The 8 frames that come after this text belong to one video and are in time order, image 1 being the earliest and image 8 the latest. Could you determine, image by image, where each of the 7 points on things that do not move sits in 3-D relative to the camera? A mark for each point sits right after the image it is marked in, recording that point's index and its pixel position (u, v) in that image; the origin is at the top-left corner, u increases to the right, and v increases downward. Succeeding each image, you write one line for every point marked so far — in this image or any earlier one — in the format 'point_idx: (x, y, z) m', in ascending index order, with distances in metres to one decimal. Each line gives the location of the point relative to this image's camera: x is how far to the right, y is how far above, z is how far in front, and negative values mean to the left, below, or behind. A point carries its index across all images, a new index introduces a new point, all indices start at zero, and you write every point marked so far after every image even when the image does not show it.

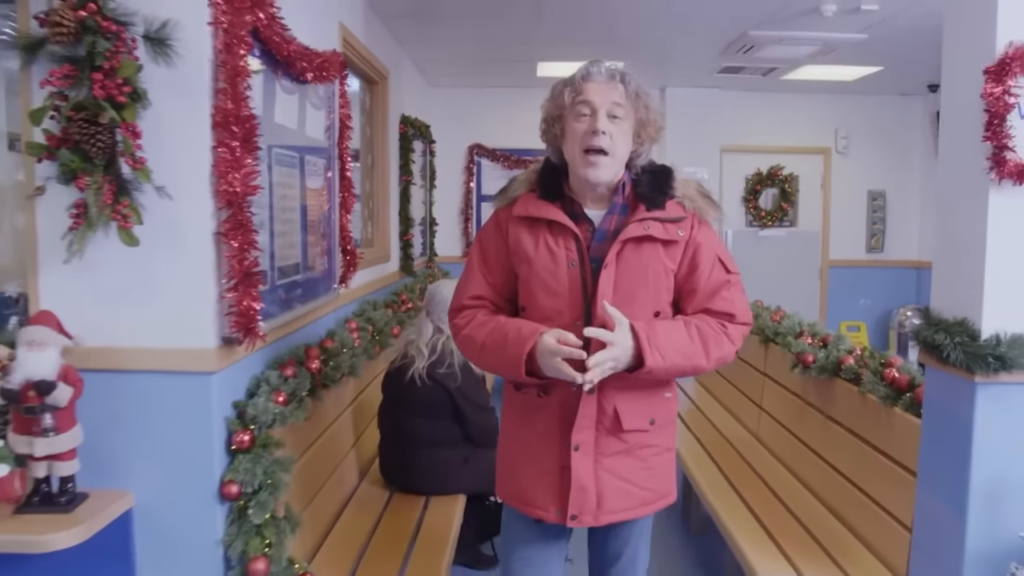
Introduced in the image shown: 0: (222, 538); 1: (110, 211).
0: (-0.5, -0.5, +1.7) m
1: (-0.7, +0.1, +1.6) m
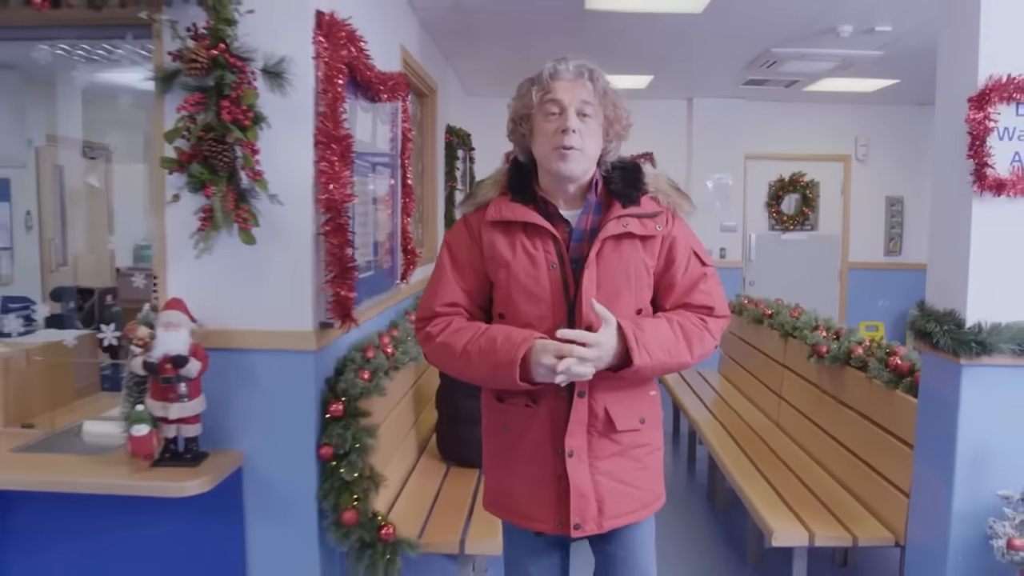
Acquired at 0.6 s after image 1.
0: (-0.4, -0.5, +2.1) m
1: (-0.6, +0.2, +1.9) m
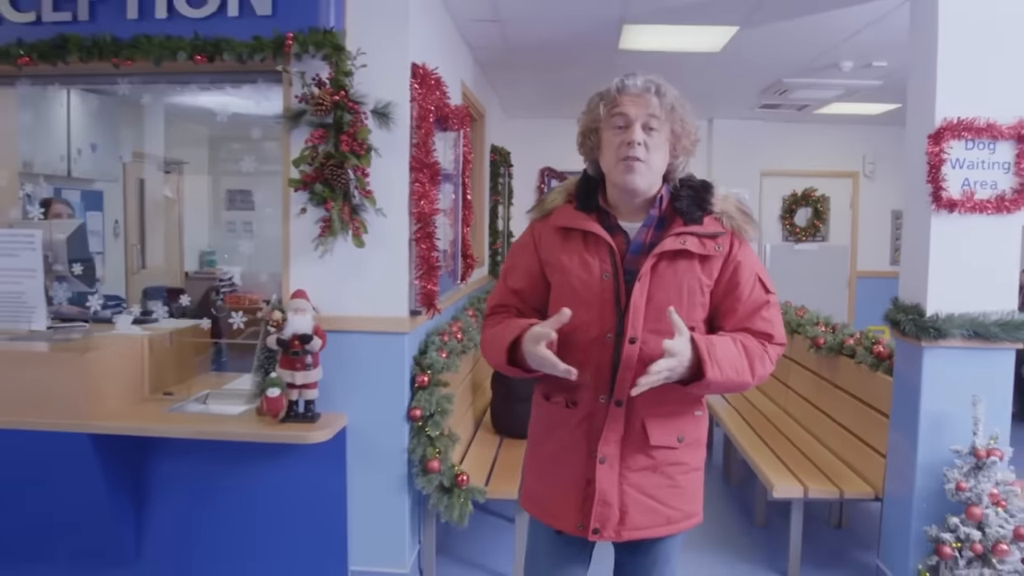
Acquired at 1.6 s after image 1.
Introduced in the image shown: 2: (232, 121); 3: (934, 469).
0: (-0.3, -0.4, +2.6) m
1: (-0.4, +0.2, +2.4) m
2: (-0.9, +0.5, +2.8) m
3: (+1.1, -0.5, +2.4) m
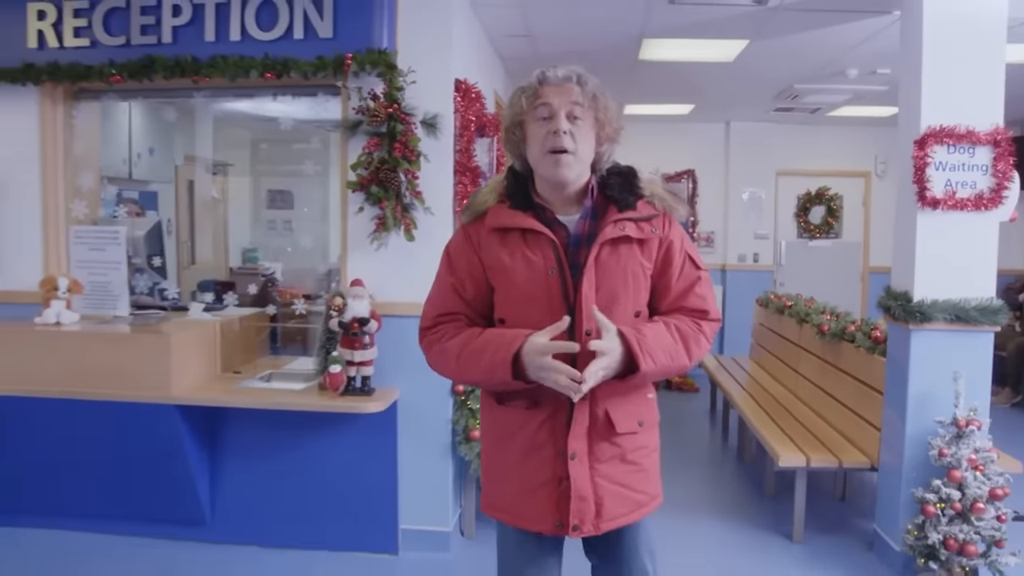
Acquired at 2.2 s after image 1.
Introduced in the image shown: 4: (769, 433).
0: (-0.2, -0.4, +2.9) m
1: (-0.3, +0.2, +2.8) m
2: (-0.8, +0.5, +3.2) m
3: (+1.2, -0.4, +2.7) m
4: (+0.9, -0.5, +3.3) m
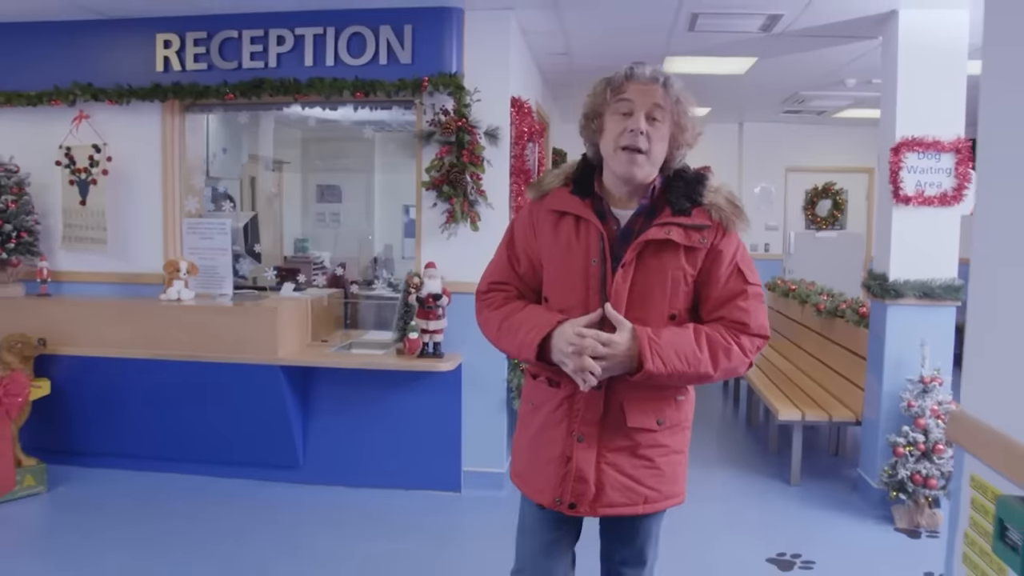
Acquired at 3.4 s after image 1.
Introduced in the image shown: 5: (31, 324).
0: (0.0, -0.3, +3.5) m
1: (-0.2, +0.3, +3.3) m
2: (-0.6, +0.6, +3.8) m
3: (+1.4, -0.4, +3.3) m
4: (+1.1, -0.5, +3.9) m
5: (-1.9, -0.1, +3.6) m
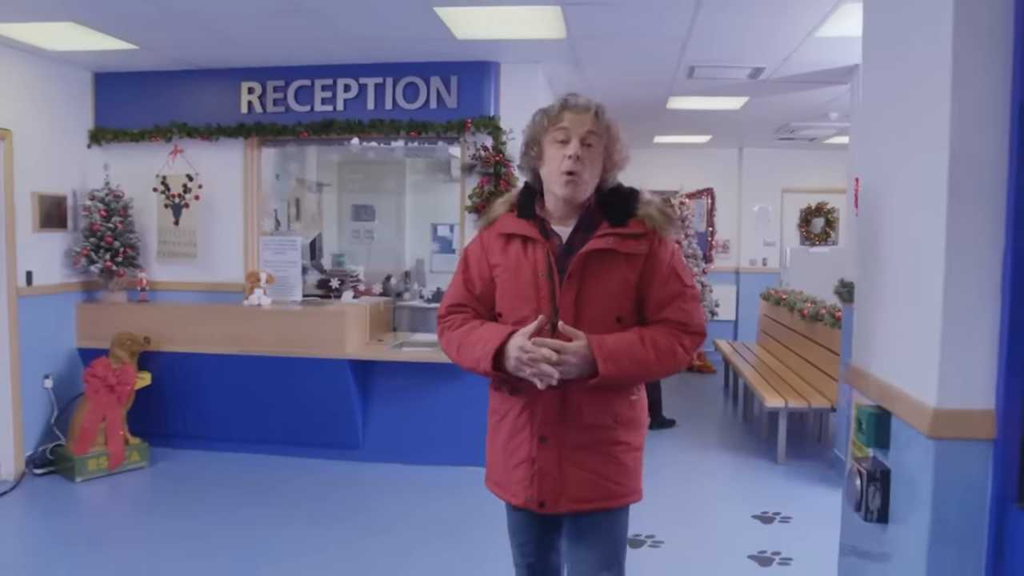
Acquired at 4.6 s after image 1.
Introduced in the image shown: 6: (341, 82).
0: (+0.1, -0.4, +4.1) m
1: (0.0, +0.2, +4.0) m
2: (-0.5, +0.6, +4.4) m
3: (+1.5, -0.4, +3.9) m
4: (+1.2, -0.5, +4.5) m
5: (-1.8, -0.2, +4.3) m
6: (-0.8, +0.9, +4.1) m
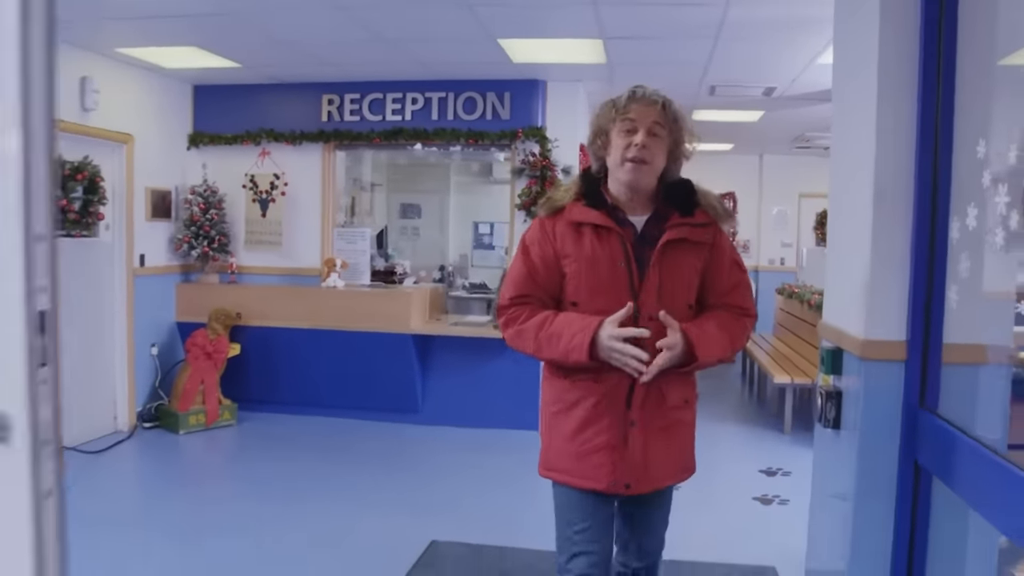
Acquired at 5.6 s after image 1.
0: (+0.3, -0.3, +4.8) m
1: (+0.2, +0.3, +4.7) m
2: (-0.2, +0.7, +5.1) m
3: (+1.7, -0.4, +4.5) m
4: (+1.5, -0.4, +5.1) m
5: (-1.5, -0.1, +5.0) m
6: (-0.5, +1.0, +4.8) m
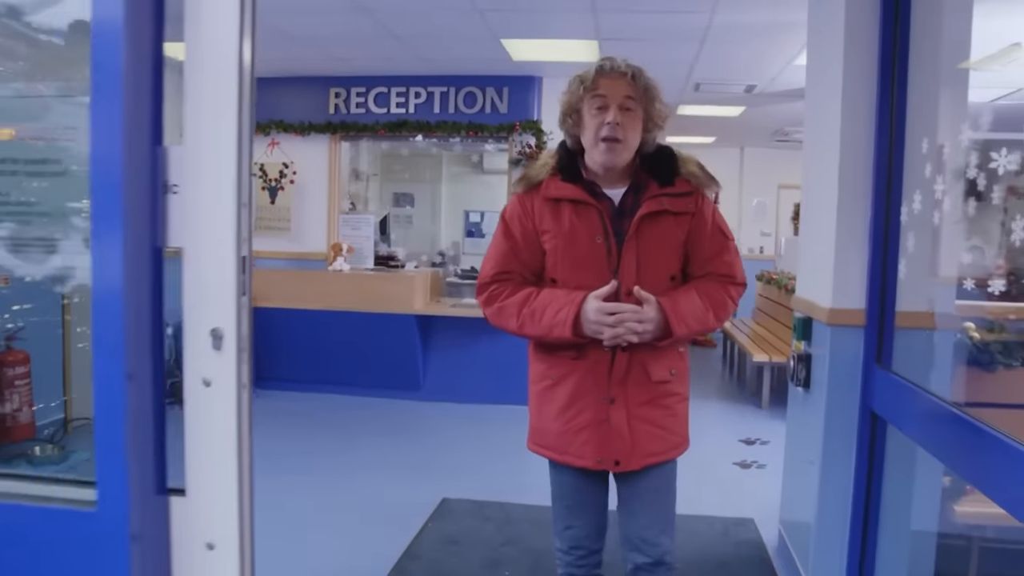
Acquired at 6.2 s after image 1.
0: (+0.3, -0.2, +5.1) m
1: (+0.2, +0.4, +5.0) m
2: (-0.2, +0.7, +5.4) m
3: (+1.7, -0.3, +4.8) m
4: (+1.4, -0.4, +5.5) m
5: (-1.6, 0.0, +5.2) m
6: (-0.6, +1.1, +5.1) m
